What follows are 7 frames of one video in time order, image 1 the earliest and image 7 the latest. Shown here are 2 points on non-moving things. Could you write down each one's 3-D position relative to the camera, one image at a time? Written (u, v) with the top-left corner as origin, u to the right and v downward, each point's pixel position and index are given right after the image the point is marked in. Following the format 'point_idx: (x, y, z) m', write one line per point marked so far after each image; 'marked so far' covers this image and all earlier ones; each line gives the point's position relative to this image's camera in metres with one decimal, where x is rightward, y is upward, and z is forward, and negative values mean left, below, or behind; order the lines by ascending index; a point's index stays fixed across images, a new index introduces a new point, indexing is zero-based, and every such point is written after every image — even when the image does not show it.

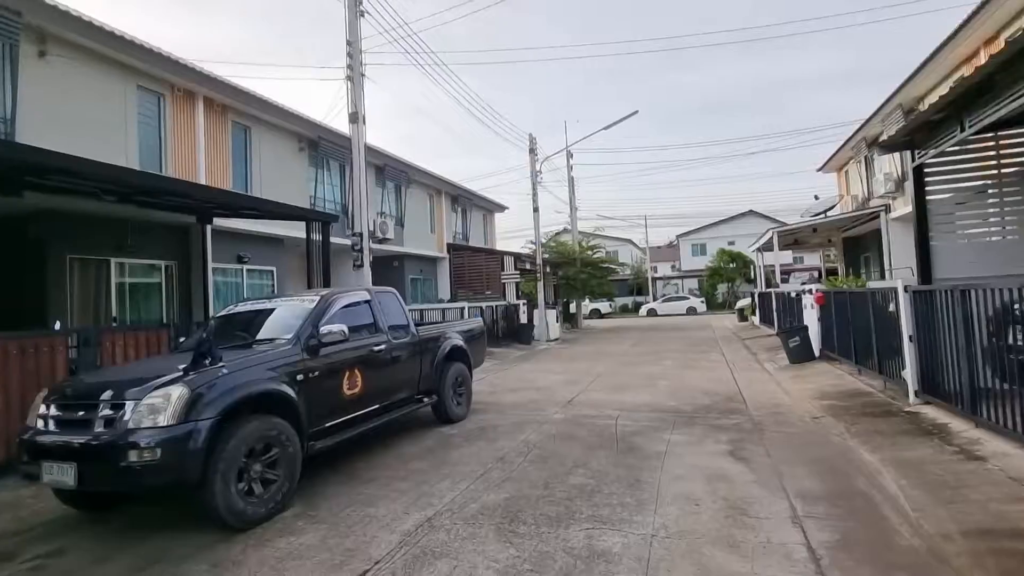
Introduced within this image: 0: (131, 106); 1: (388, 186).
0: (-7.4, +3.5, +9.6) m
1: (-4.1, +3.4, +16.5) m
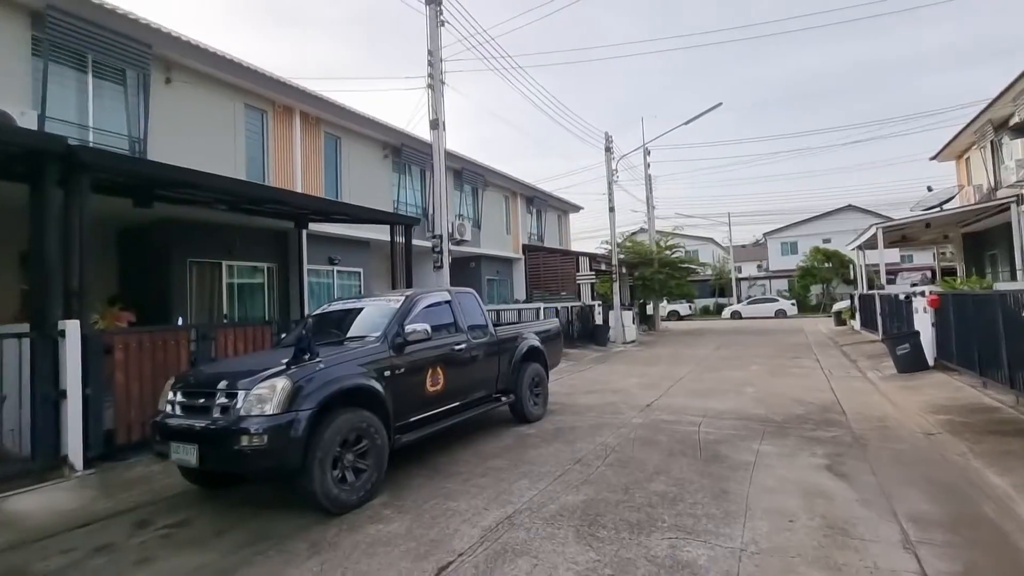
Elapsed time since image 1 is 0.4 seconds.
0: (-5.8, +3.5, +10.6) m
1: (-1.6, +3.4, +16.9) m
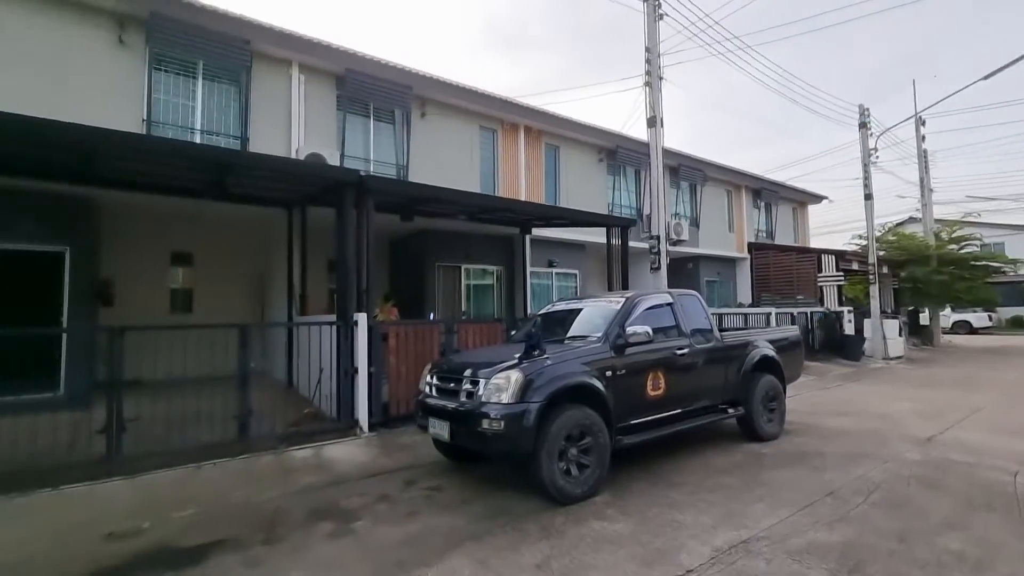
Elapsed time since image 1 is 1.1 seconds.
0: (-0.9, +3.5, +12.1) m
1: (+5.6, +3.3, +16.1) m
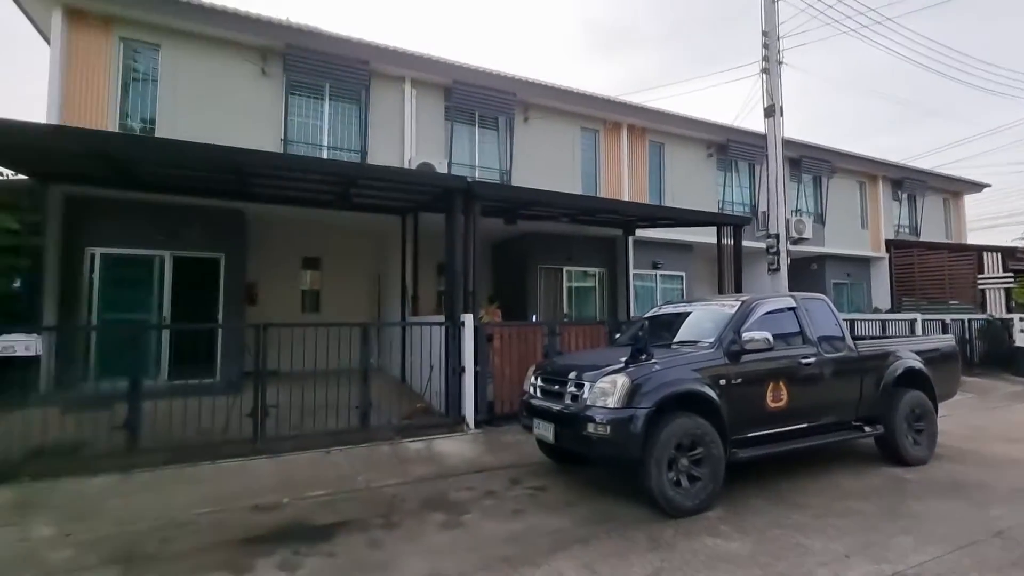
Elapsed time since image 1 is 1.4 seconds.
0: (+1.6, +3.5, +12.0) m
1: (+8.7, +3.2, +14.7) m
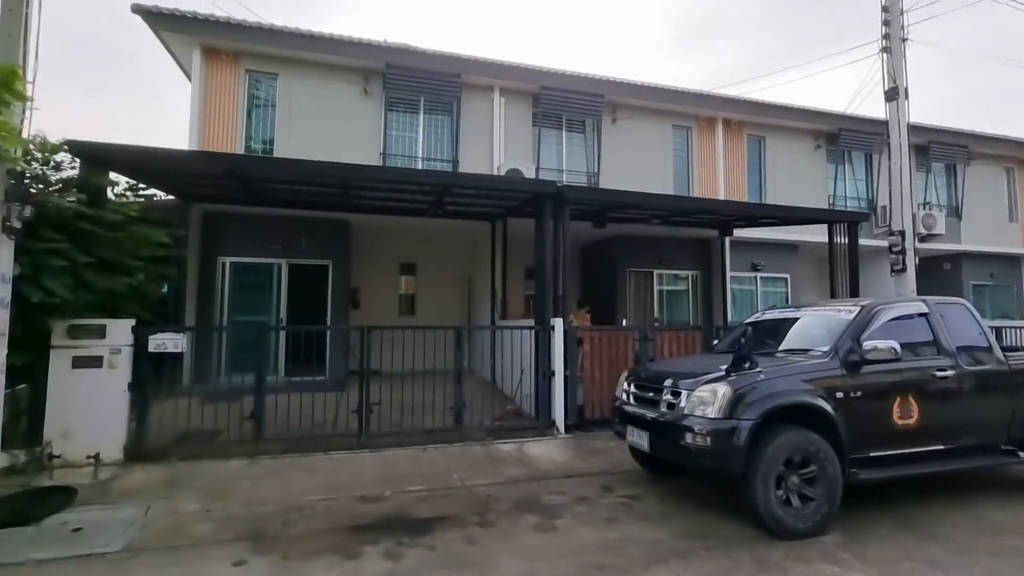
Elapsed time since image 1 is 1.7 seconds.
0: (+3.7, +3.4, +11.6) m
1: (+11.1, +3.1, +13.0) m
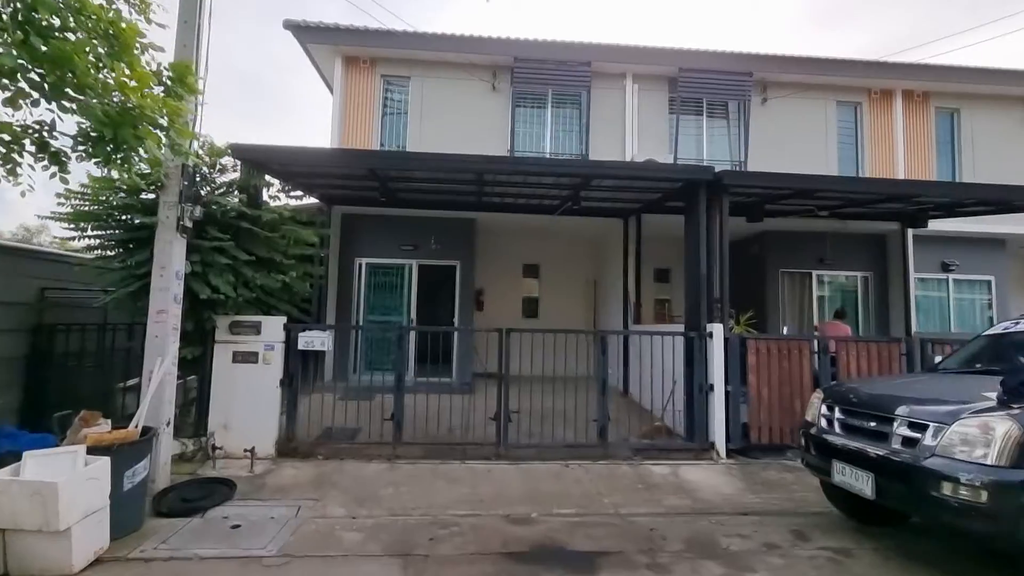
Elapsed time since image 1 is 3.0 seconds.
0: (+6.4, +3.3, +10.0) m
1: (+14.0, +3.0, +9.8) m
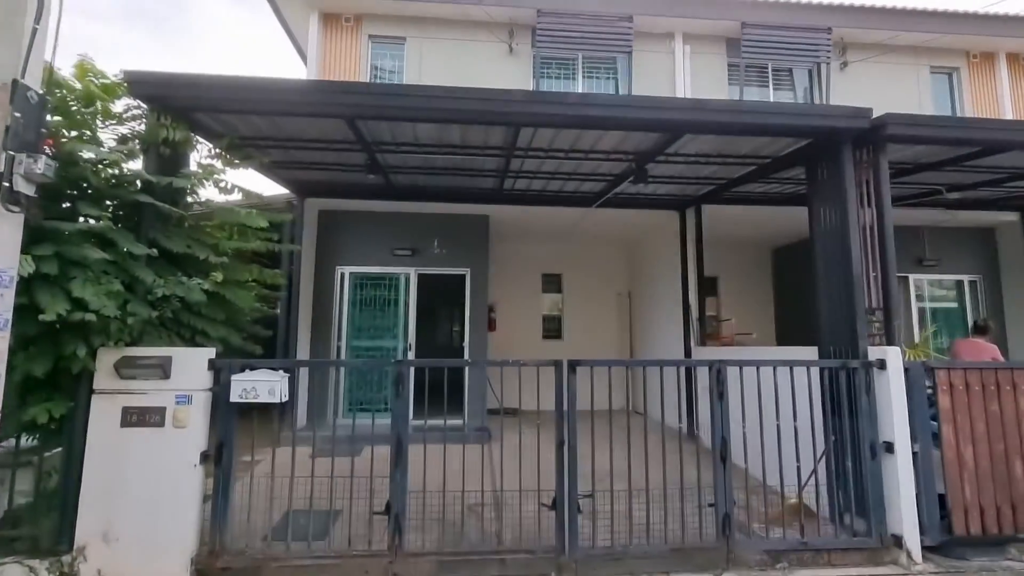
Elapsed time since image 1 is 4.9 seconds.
0: (+6.8, +3.2, +8.1) m
1: (+14.4, +3.0, +8.1) m
